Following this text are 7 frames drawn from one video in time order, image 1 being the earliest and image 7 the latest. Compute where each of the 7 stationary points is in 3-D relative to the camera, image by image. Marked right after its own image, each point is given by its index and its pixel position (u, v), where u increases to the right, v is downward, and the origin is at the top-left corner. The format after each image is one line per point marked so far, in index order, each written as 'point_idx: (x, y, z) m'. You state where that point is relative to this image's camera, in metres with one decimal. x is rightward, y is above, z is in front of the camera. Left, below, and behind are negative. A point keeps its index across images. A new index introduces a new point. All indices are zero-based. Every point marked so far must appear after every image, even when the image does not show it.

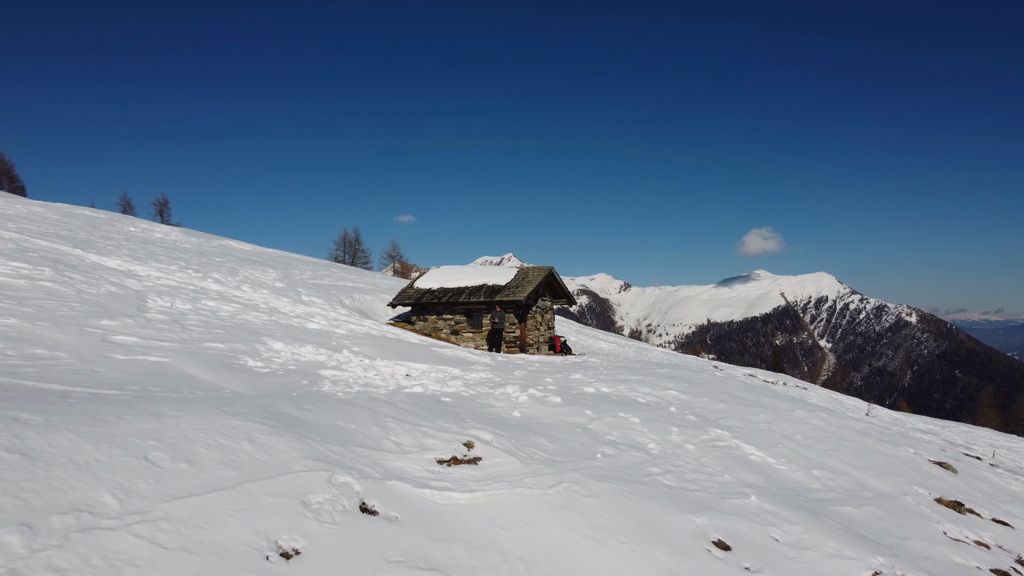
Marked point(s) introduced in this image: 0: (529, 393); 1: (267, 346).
0: (+0.6, -3.6, +15.5) m
1: (-9.4, -2.2, +16.7) m
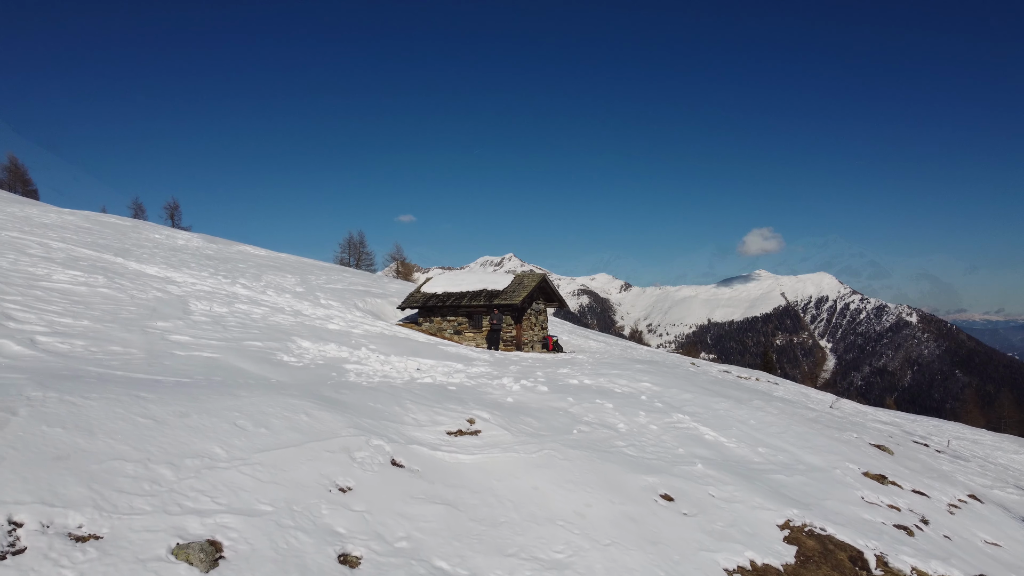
0: (+0.4, -3.9, +18.2) m
1: (-9.6, -2.5, +19.4) m
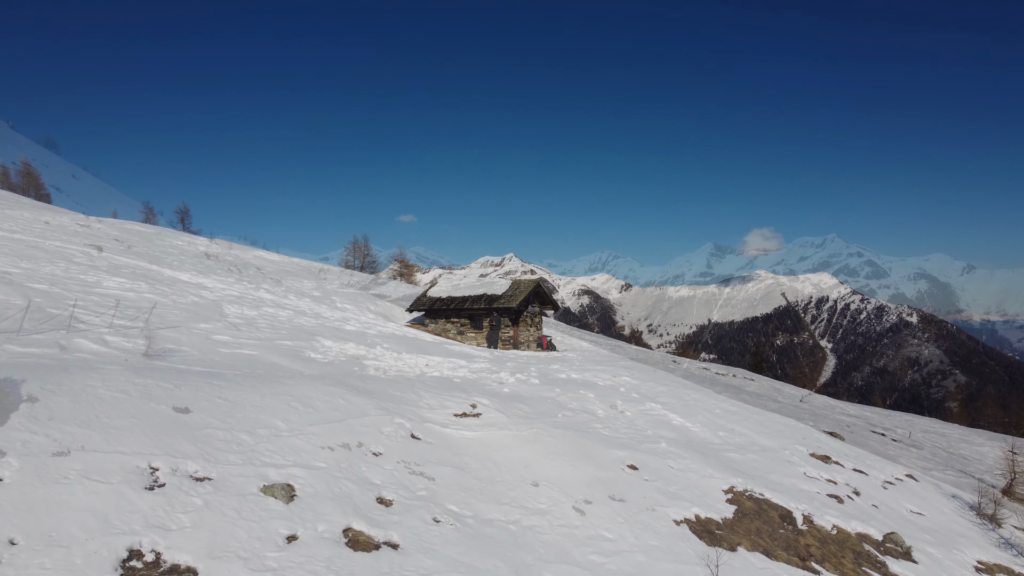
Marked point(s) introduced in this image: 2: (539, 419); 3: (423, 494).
0: (+0.3, -4.2, +20.9) m
1: (-9.8, -2.8, +22.1) m
2: (+1.0, -4.9, +16.0) m
3: (-2.3, -5.1, +11.1) m
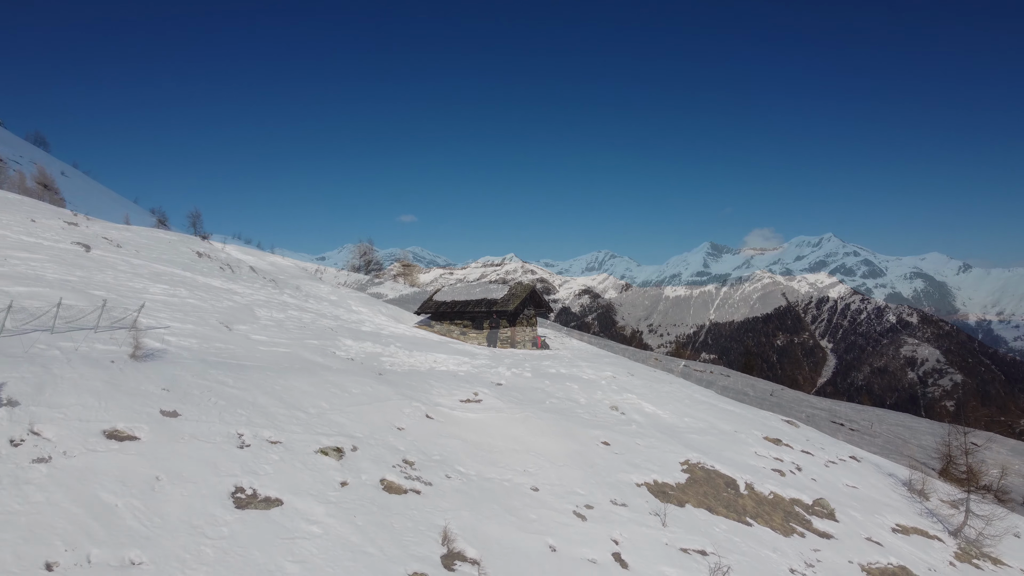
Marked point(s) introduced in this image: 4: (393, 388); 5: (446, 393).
0: (+0.1, -4.6, +24.1) m
1: (-10.0, -3.2, +25.4) m
2: (+0.8, -5.2, +19.2) m
3: (-2.5, -5.5, +14.4) m
4: (-5.0, -4.1, +18.0) m
5: (-2.9, -4.6, +18.9) m
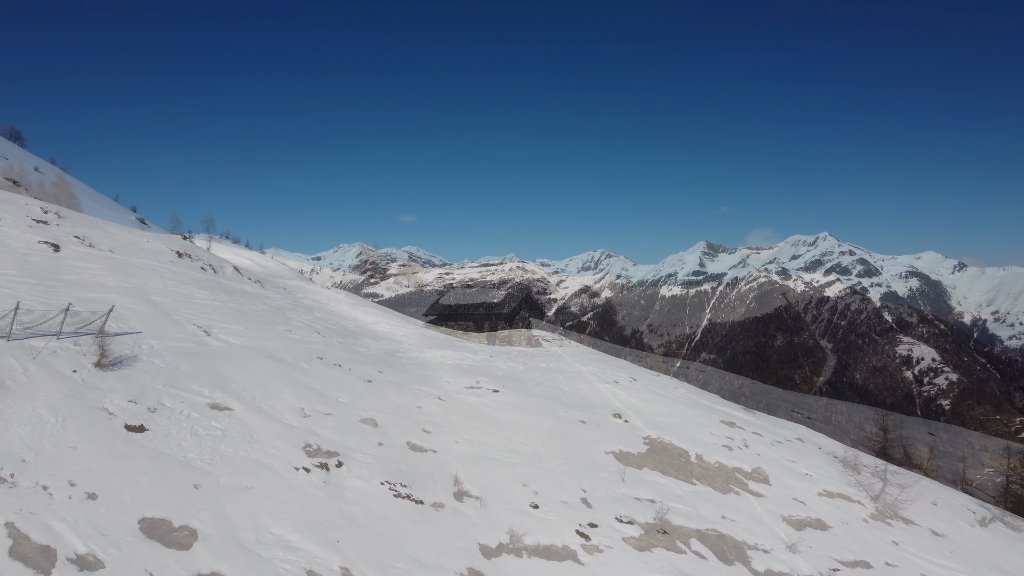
0: (-0.1, -4.8, +27.7) m
1: (-10.1, -3.4, +28.9) m
2: (+0.6, -5.4, +22.8) m
3: (-2.7, -5.7, +17.9) m
4: (-5.2, -4.3, +21.5) m
5: (-3.1, -4.8, +22.4) m
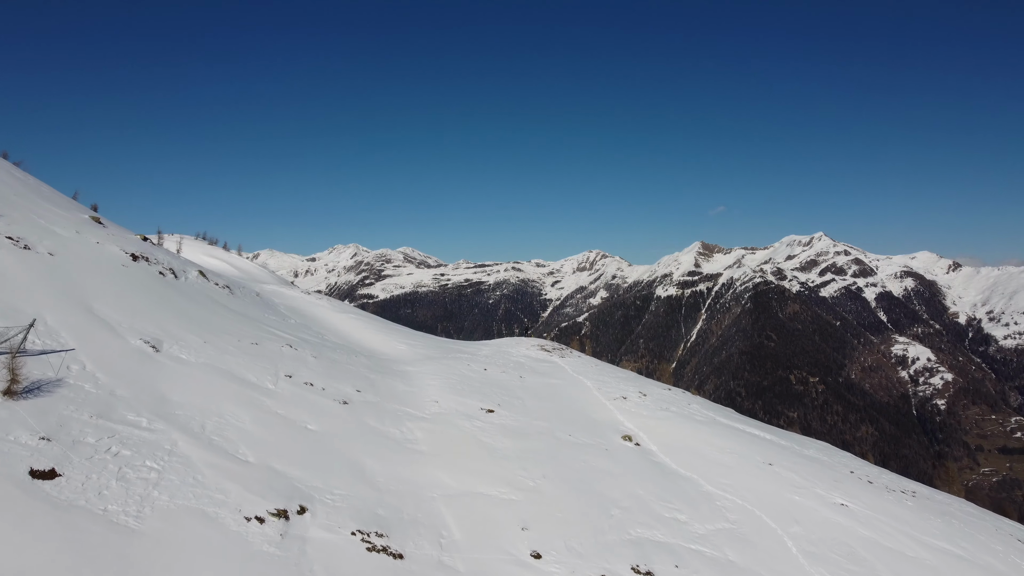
0: (-0.3, -5.1, +25.4) m
1: (-10.4, -3.7, +26.5) m
2: (+0.5, -5.7, +20.5) m
3: (-2.8, -6.0, +15.6) m
4: (-5.3, -4.6, +19.2) m
5: (-3.2, -5.1, +20.1) m
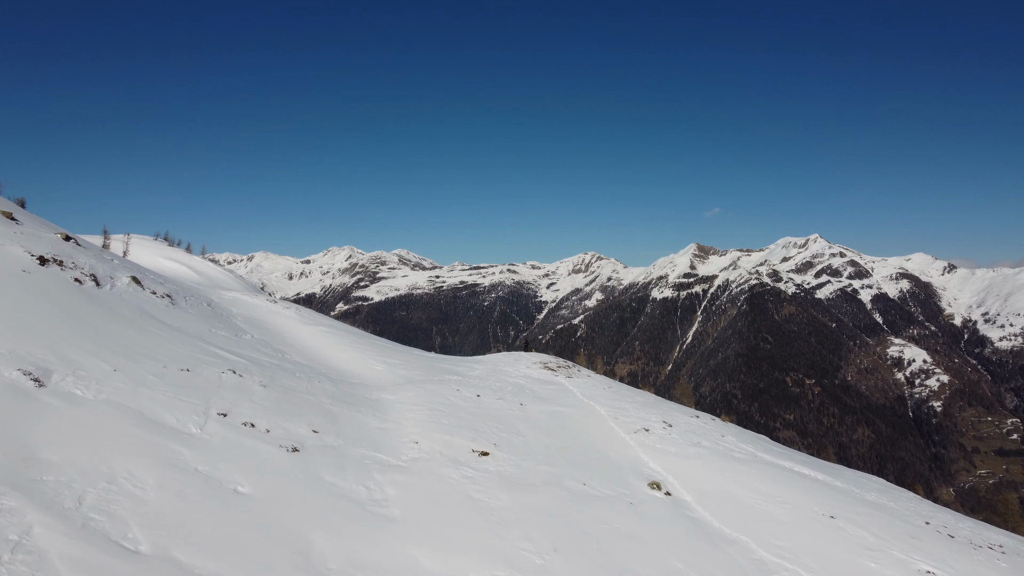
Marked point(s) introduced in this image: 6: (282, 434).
0: (-0.4, -5.5, +21.7) m
1: (-10.5, -4.1, +22.8) m
2: (+0.4, -6.1, +16.9) m
3: (-2.8, -6.3, +11.9) m
4: (-5.4, -5.0, +15.5) m
5: (-3.3, -5.5, +16.4) m
6: (-7.4, -4.6, +14.3) m
